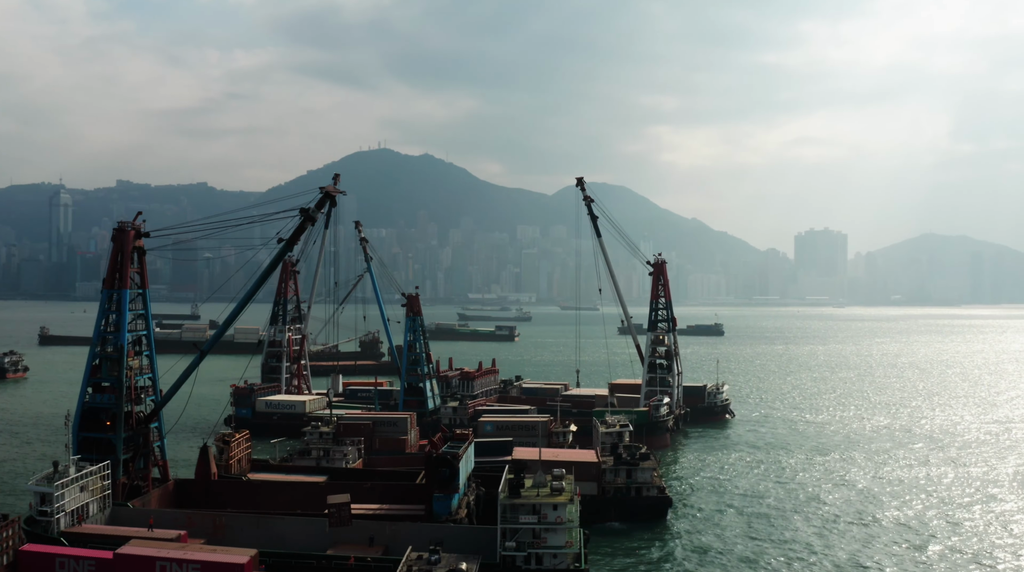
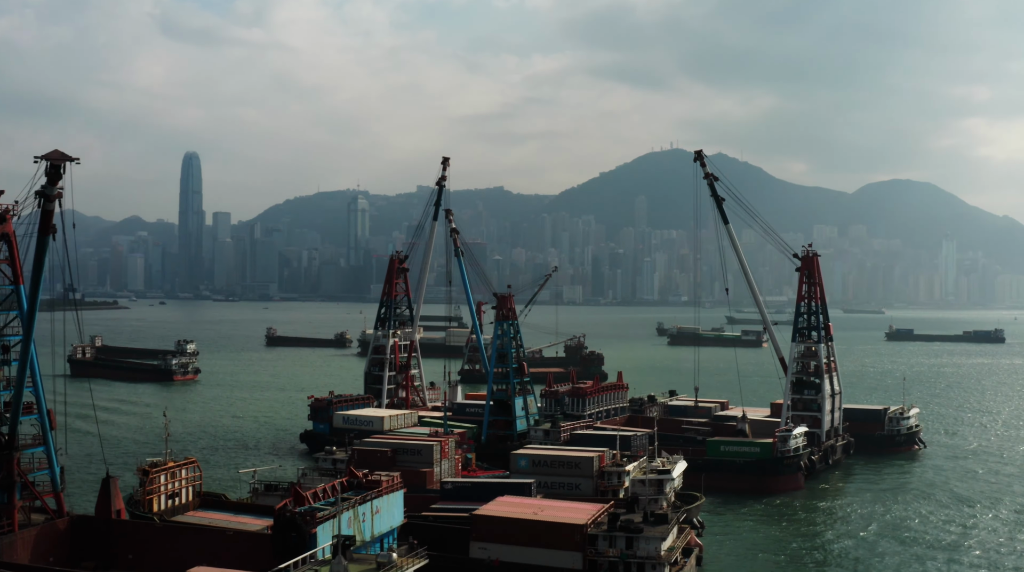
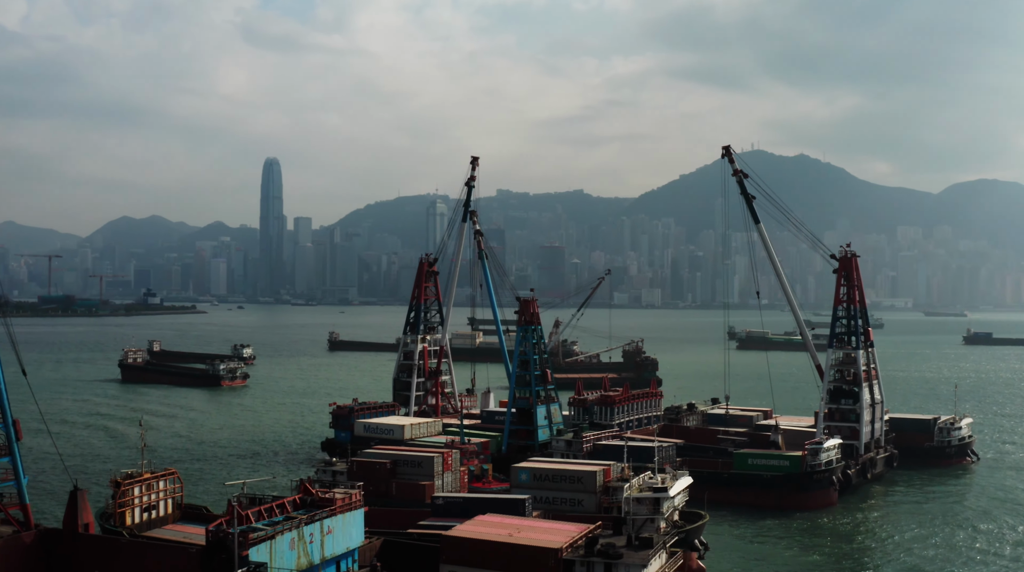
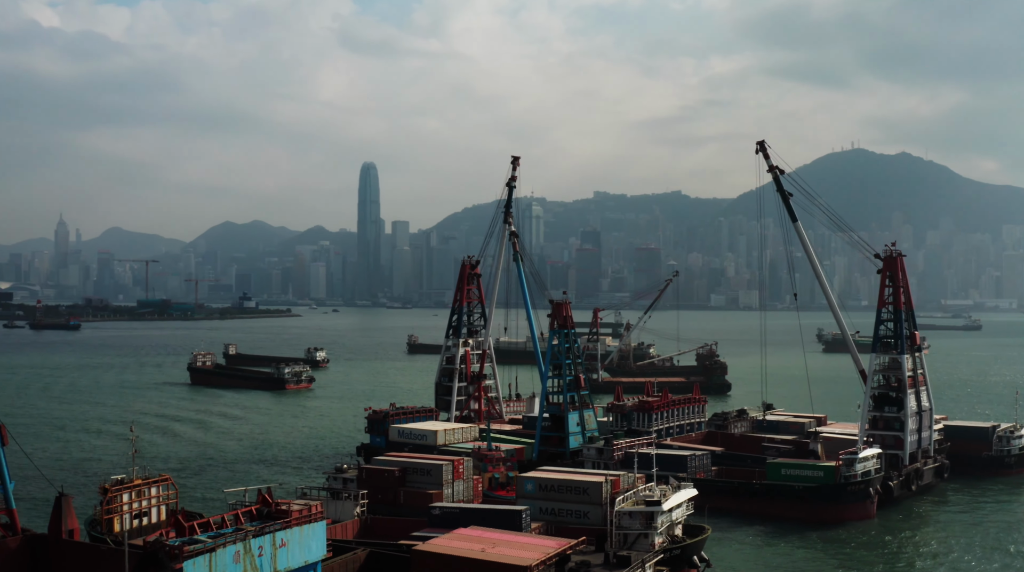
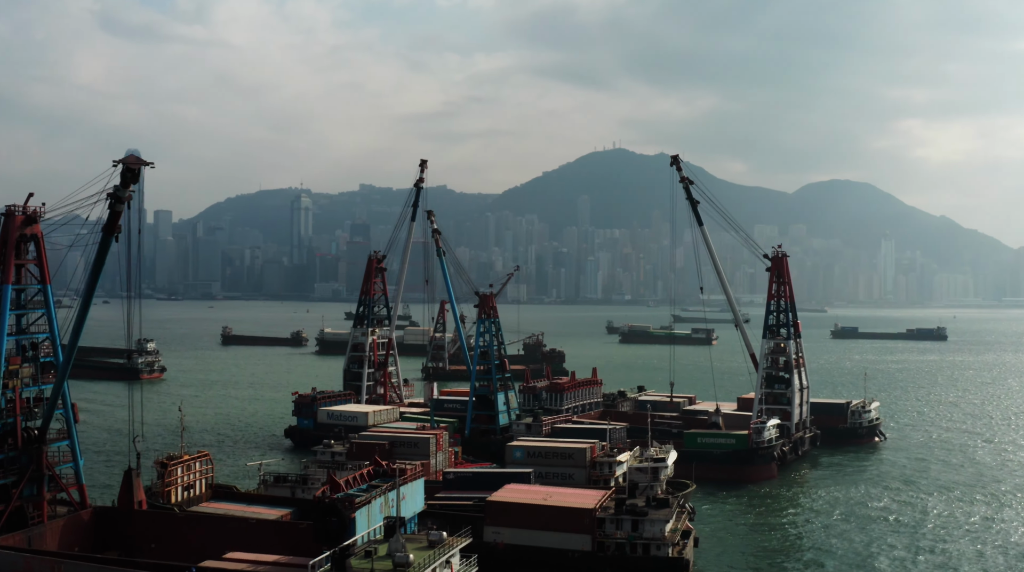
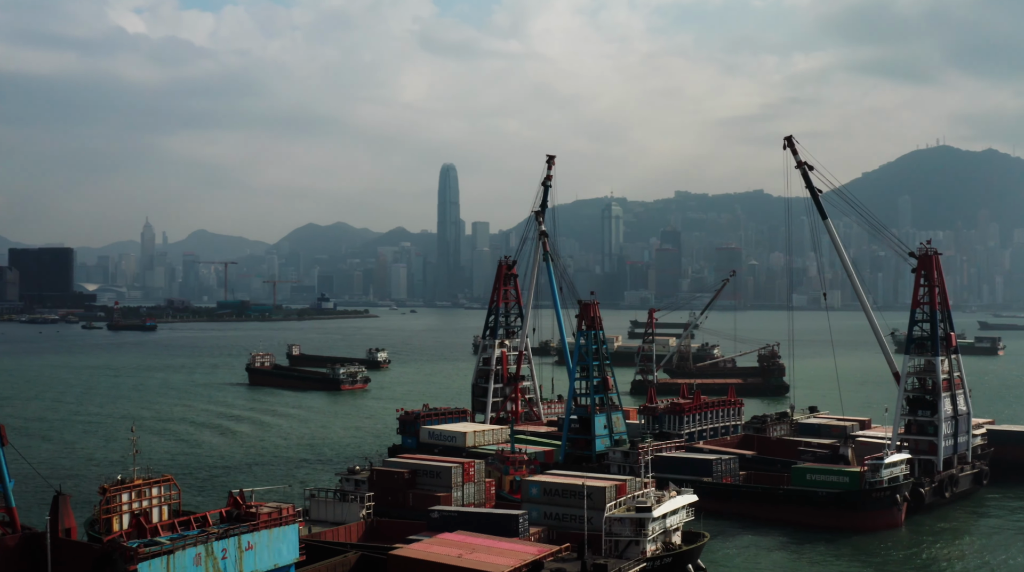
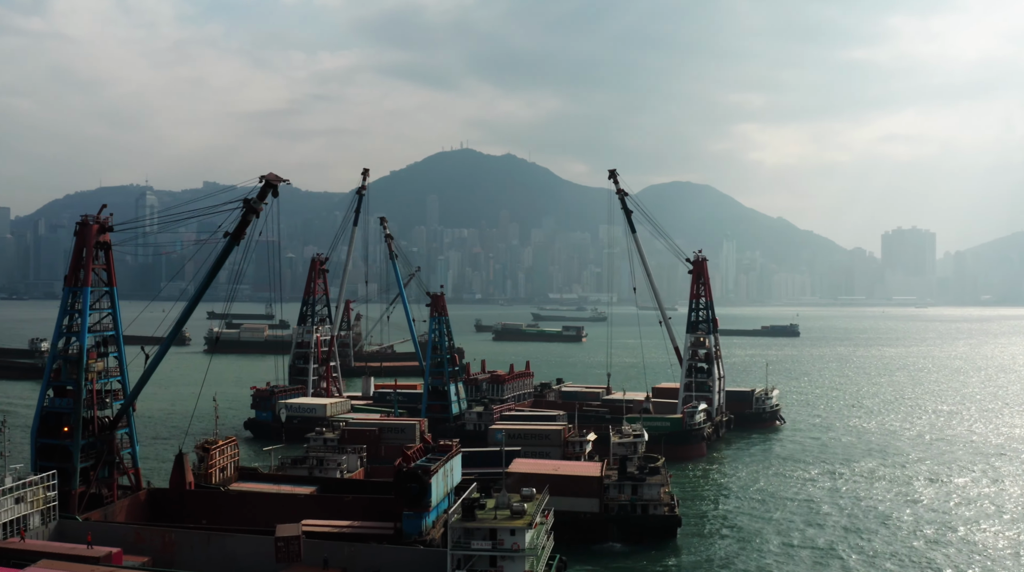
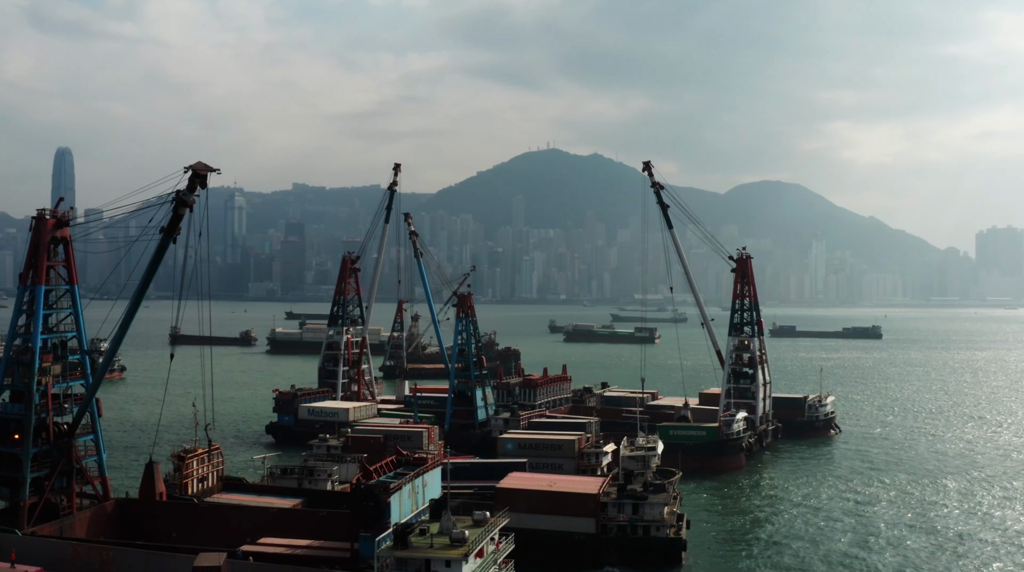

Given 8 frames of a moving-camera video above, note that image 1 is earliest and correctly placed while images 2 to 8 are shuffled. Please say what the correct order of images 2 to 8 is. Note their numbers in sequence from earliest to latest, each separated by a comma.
7, 8, 5, 2, 3, 4, 6
